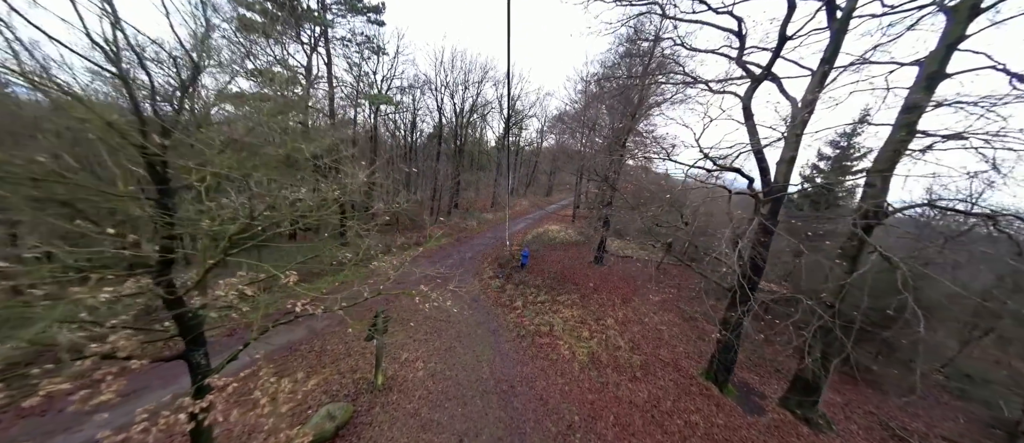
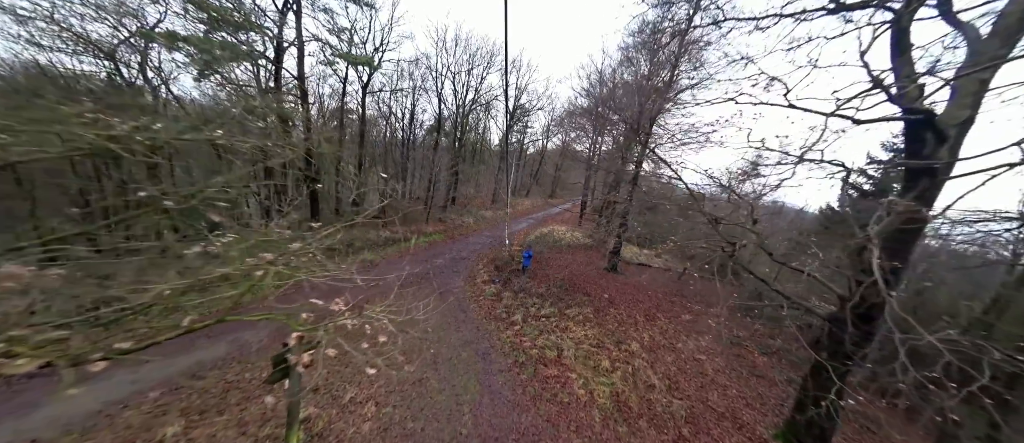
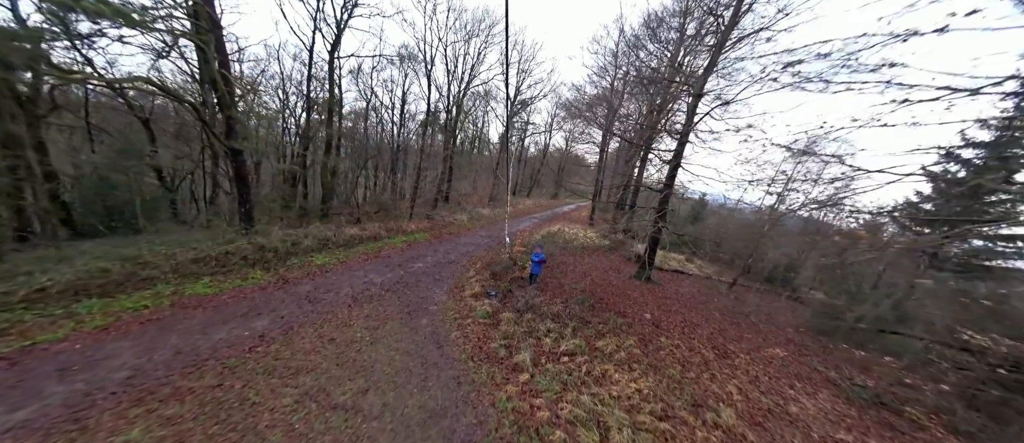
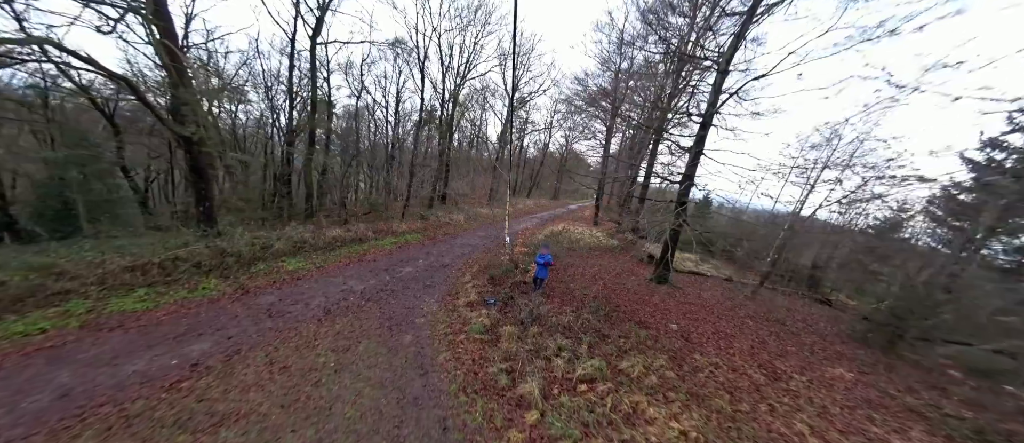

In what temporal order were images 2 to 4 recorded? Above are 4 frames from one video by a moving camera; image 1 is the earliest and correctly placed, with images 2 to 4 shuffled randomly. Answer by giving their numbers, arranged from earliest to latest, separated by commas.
2, 3, 4
